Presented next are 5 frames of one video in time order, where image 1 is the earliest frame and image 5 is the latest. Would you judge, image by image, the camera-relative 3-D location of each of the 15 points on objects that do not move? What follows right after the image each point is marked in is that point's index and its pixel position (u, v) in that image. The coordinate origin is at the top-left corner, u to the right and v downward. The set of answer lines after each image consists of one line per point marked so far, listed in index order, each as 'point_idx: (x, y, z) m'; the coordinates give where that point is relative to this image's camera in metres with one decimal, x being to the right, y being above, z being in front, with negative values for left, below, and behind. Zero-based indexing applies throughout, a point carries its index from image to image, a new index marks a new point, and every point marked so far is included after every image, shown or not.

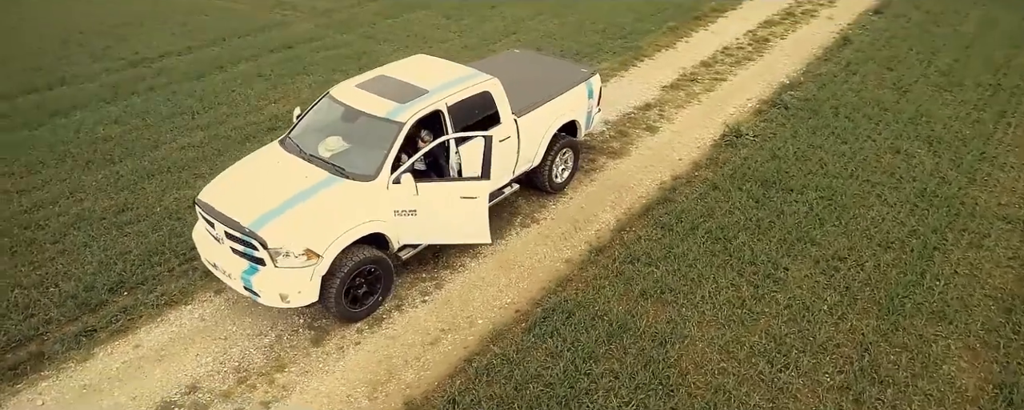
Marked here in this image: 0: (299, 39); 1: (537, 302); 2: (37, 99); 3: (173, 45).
0: (-6.0, +4.7, +16.8) m
1: (+0.3, -1.0, +5.9) m
2: (-10.2, +2.3, +13.0) m
3: (-9.4, +4.4, +16.7) m
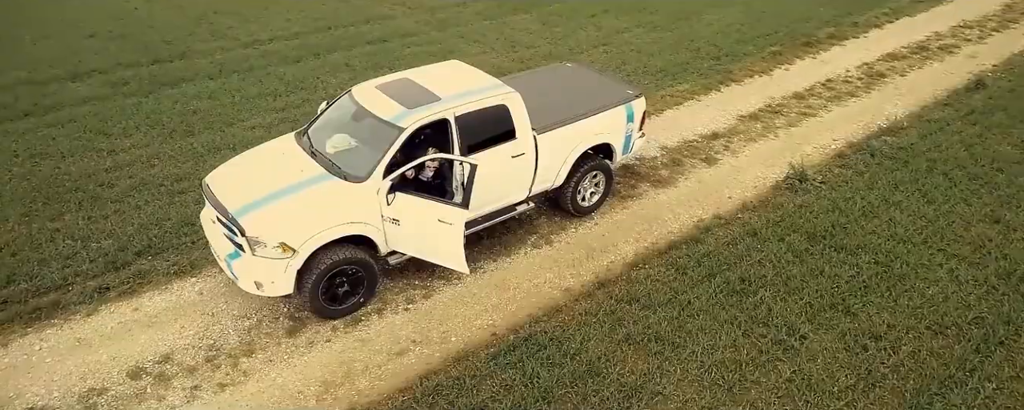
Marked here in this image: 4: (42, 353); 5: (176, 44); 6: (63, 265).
0: (-3.4, +5.0, +17.5) m
1: (+0.1, -1.2, +5.6) m
2: (-8.5, +3.2, +14.5) m
3: (-6.7, +5.2, +18.0) m
4: (-4.2, -1.3, +5.4) m
5: (-9.2, +4.4, +16.6) m
6: (-5.0, -0.7, +6.7) m
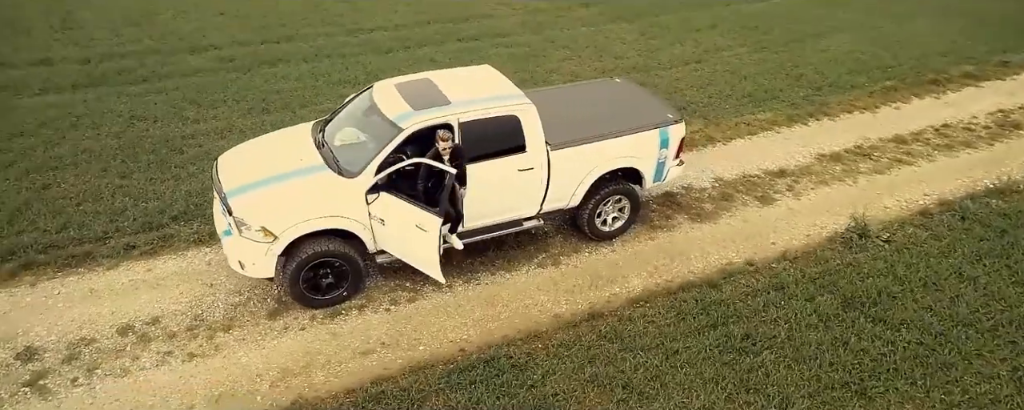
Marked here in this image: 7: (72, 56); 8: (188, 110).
0: (-0.7, +5.0, +17.6) m
1: (-0.2, -1.3, +5.4) m
2: (-6.4, +4.0, +15.6) m
3: (-3.8, +5.7, +18.7) m
4: (-4.5, -0.9, +5.9) m
5: (-6.6, +5.3, +17.9) m
6: (-4.9, -0.2, +7.3) m
7: (-11.0, +3.7, +15.1) m
8: (-6.1, +1.8, +11.4) m
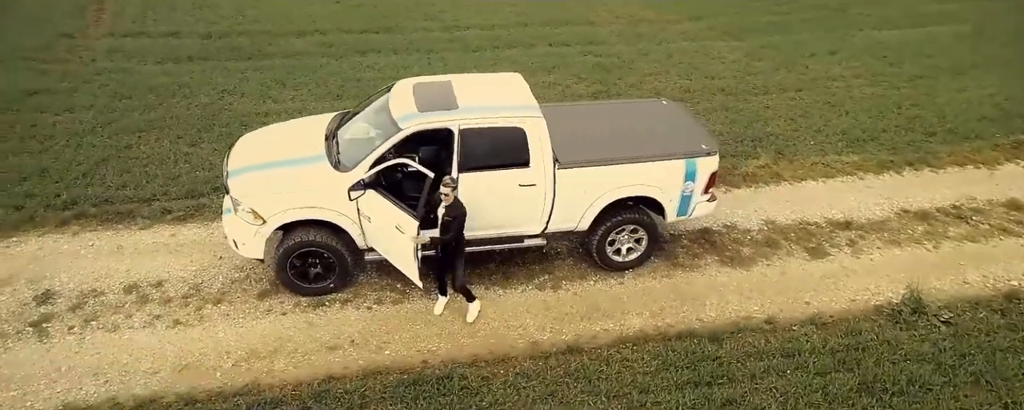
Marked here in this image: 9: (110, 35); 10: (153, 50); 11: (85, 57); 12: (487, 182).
0: (+2.0, +4.7, +17.3) m
1: (-0.6, -1.4, +5.3) m
2: (-4.1, +4.5, +16.4) m
3: (-0.8, +5.7, +18.9) m
4: (-4.6, -0.5, +6.5) m
5: (-3.7, +5.7, +18.6) m
6: (-4.6, +0.3, +8.0) m
7: (-8.7, +4.8, +16.7) m
8: (-4.8, +2.3, +12.2) m
9: (-10.8, +4.6, +16.2) m
10: (-8.9, +3.9, +15.1) m
11: (-10.2, +3.6, +14.5) m
12: (-0.2, +0.2, +5.9) m
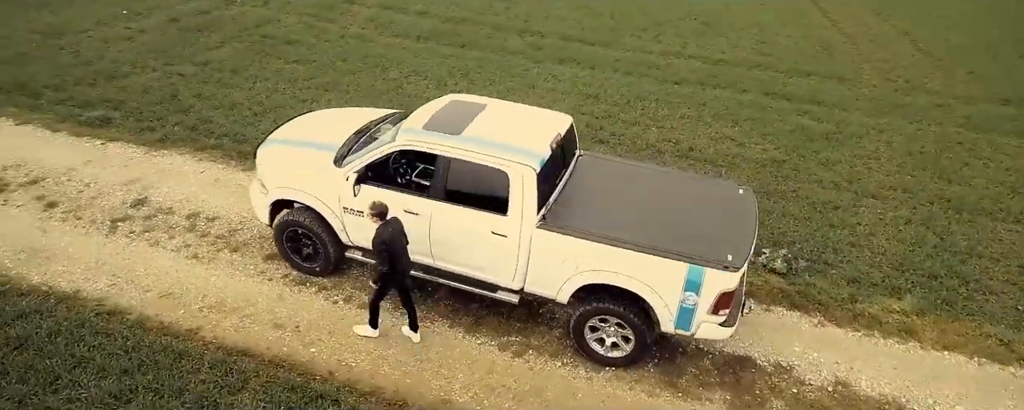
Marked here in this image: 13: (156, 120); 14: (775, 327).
0: (+7.4, +2.7, +14.9) m
1: (-1.5, -1.6, +5.3) m
2: (+1.7, +4.3, +16.5) m
3: (+5.9, +4.3, +17.5) m
4: (-4.2, +0.4, +8.0) m
5: (+3.3, +5.2, +18.3) m
6: (-3.4, +1.0, +9.3) m
7: (-2.1, +5.9, +18.7) m
8: (-1.3, +2.7, +13.1) m
9: (-4.2, +6.3, +19.0) m
10: (-3.3, +5.2, +17.3) m
11: (-4.7, +5.3, +17.4) m
12: (-0.5, -0.1, +5.6) m
13: (-5.9, +1.4, +9.9) m
14: (+2.9, -1.3, +6.6) m
